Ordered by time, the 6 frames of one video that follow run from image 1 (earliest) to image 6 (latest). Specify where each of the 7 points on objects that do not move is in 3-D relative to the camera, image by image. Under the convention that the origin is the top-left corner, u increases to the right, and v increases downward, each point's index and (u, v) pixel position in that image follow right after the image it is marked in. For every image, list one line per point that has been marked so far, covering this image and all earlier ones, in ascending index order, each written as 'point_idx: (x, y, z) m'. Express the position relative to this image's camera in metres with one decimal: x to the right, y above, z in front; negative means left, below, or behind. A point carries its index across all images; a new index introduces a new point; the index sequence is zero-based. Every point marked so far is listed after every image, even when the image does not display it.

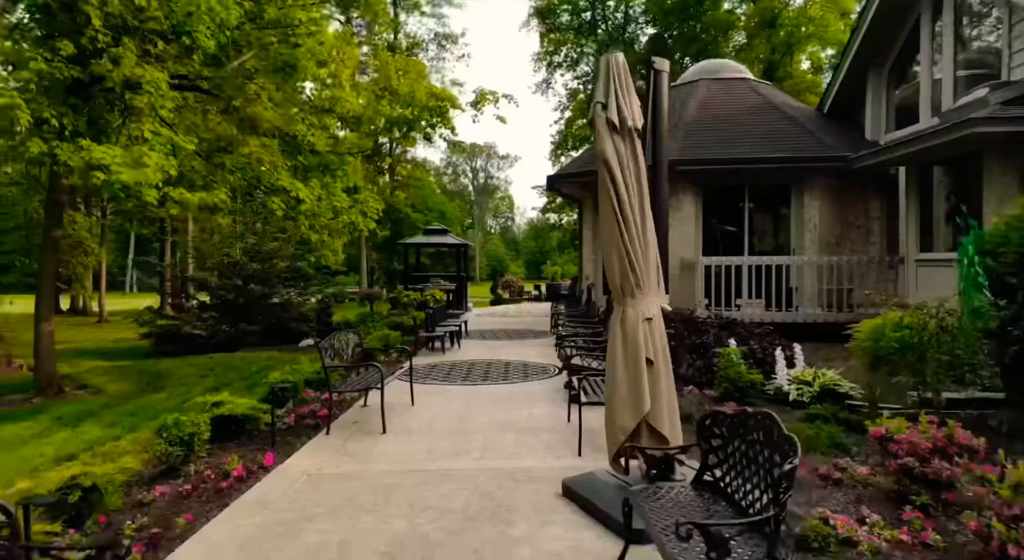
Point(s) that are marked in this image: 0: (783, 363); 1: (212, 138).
0: (+3.2, -1.0, +7.2) m
1: (-4.3, +2.0, +9.0) m
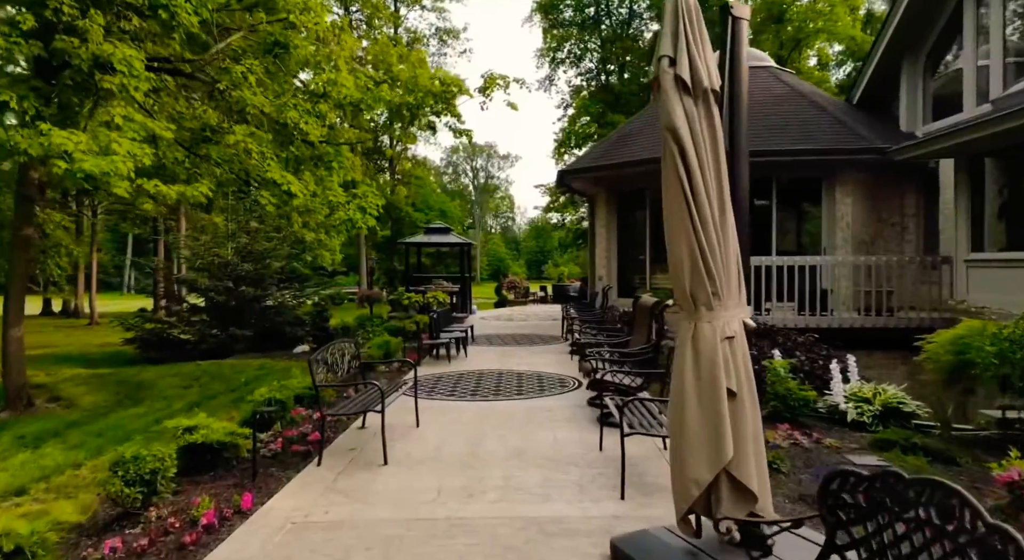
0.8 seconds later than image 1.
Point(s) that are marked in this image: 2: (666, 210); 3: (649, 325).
0: (+3.4, -1.0, +6.4) m
1: (-4.2, +2.0, +8.1) m
2: (+0.7, +0.3, +2.9) m
3: (+1.4, -0.5, +6.4) m
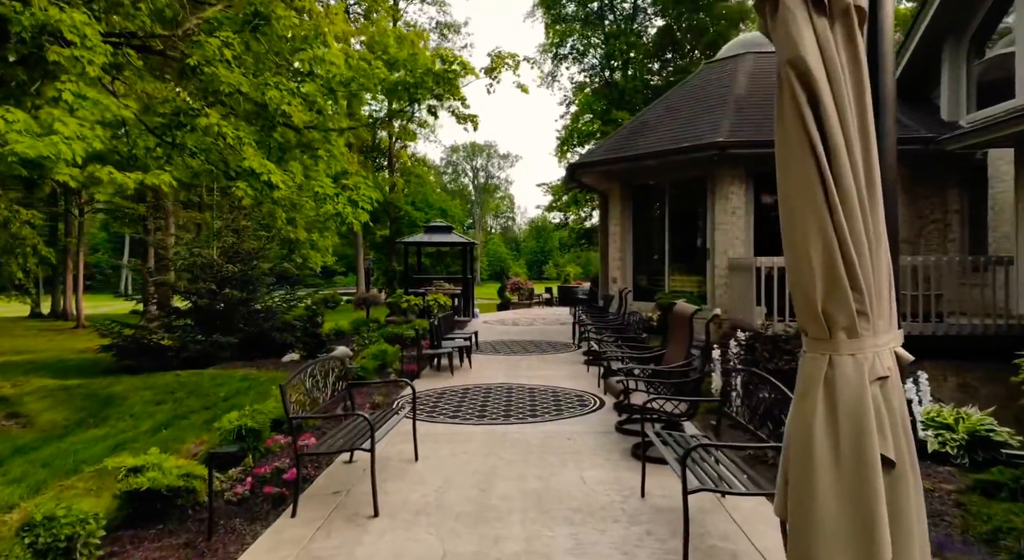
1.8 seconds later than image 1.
0: (+3.5, -1.0, +5.4) m
1: (-4.0, +2.0, +7.2) m
2: (+0.9, +0.3, +2.0) m
3: (+1.6, -0.5, +5.4) m
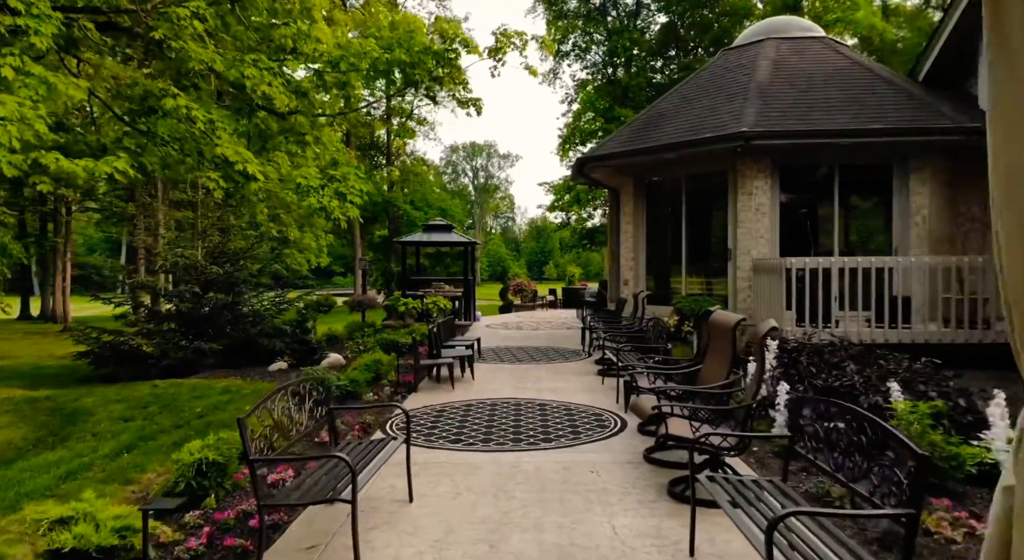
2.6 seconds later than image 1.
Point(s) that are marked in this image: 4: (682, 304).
0: (+3.6, -1.1, +4.6) m
1: (-3.9, +1.9, +6.4) m
2: (+1.0, +0.3, +1.2) m
3: (+1.6, -0.6, +4.6) m
4: (+2.5, -0.3, +9.3) m
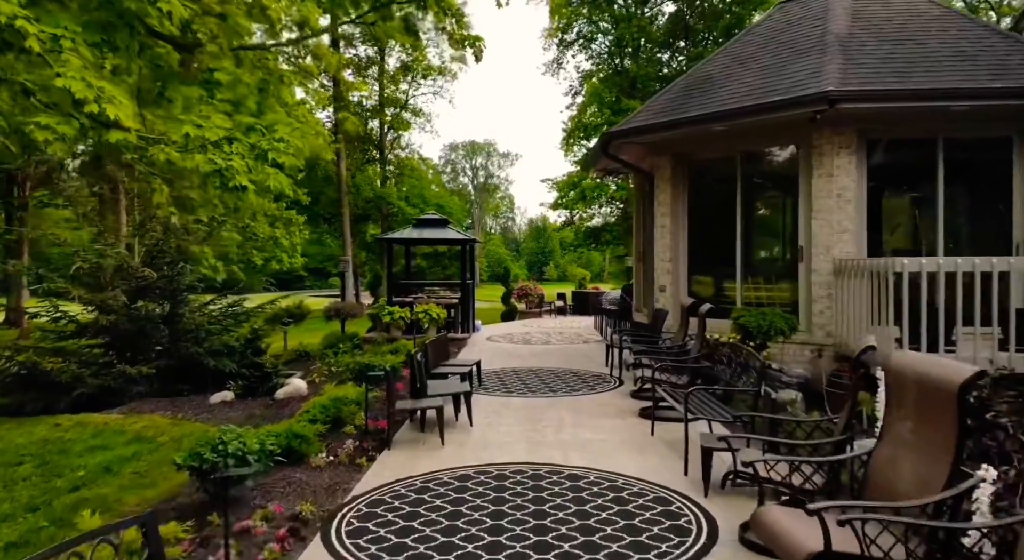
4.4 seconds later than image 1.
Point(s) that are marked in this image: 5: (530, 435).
0: (+3.7, -1.2, +2.4) m
1: (-3.8, +1.8, +4.2) m
2: (+1.1, +0.2, -1.0) m
3: (+1.8, -0.6, +2.5) m
4: (+2.7, -0.4, +7.1) m
5: (+0.2, -1.4, +5.6) m
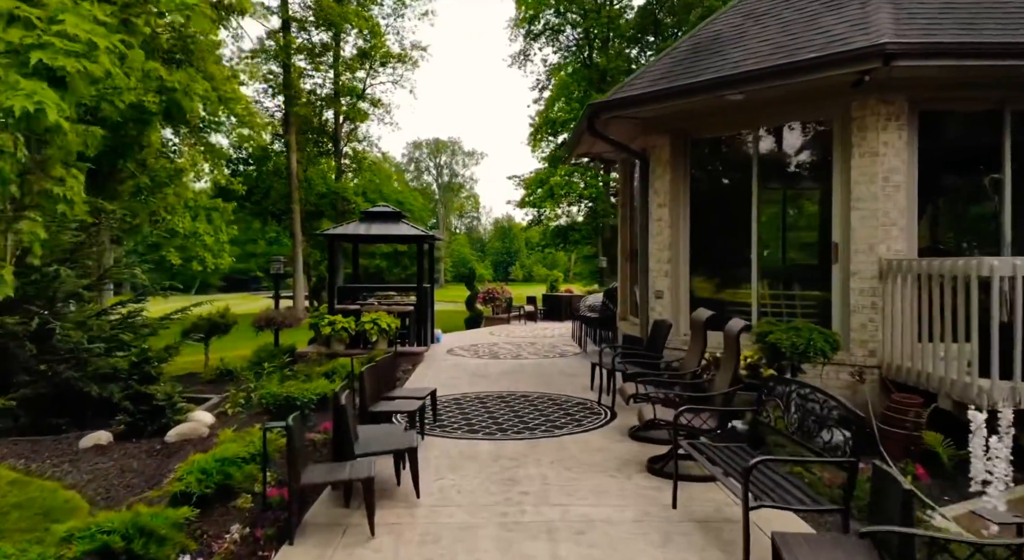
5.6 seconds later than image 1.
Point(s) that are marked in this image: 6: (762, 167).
0: (+3.7, -1.2, +1.0) m
1: (-4.0, +1.8, +2.3) m
2: (+1.2, +0.2, -2.6) m
3: (+1.7, -0.7, +0.9) m
4: (+2.3, -0.5, +5.6) m
5: (-0.1, -1.5, +3.9) m
6: (+2.7, +1.2, +6.8) m
